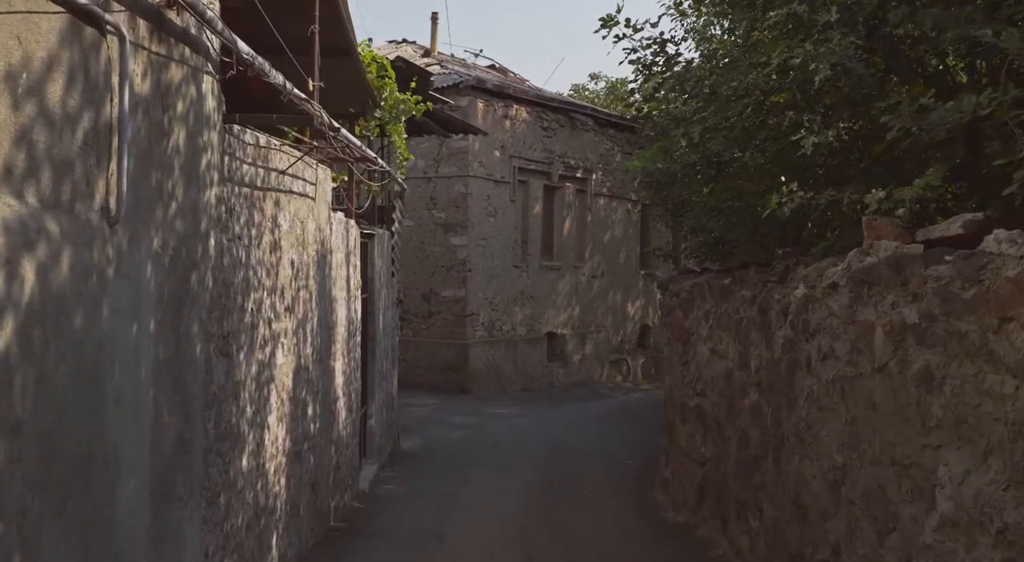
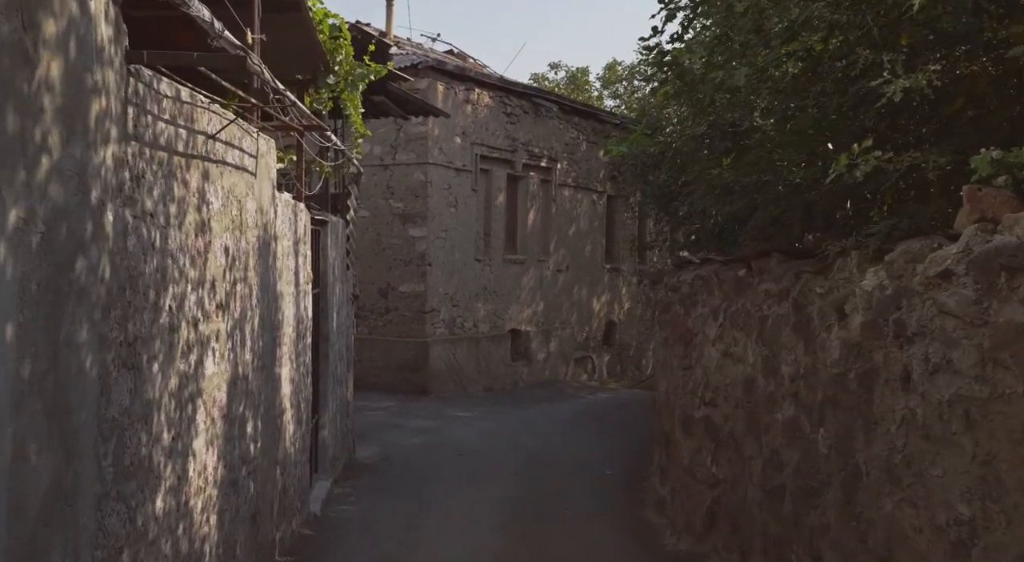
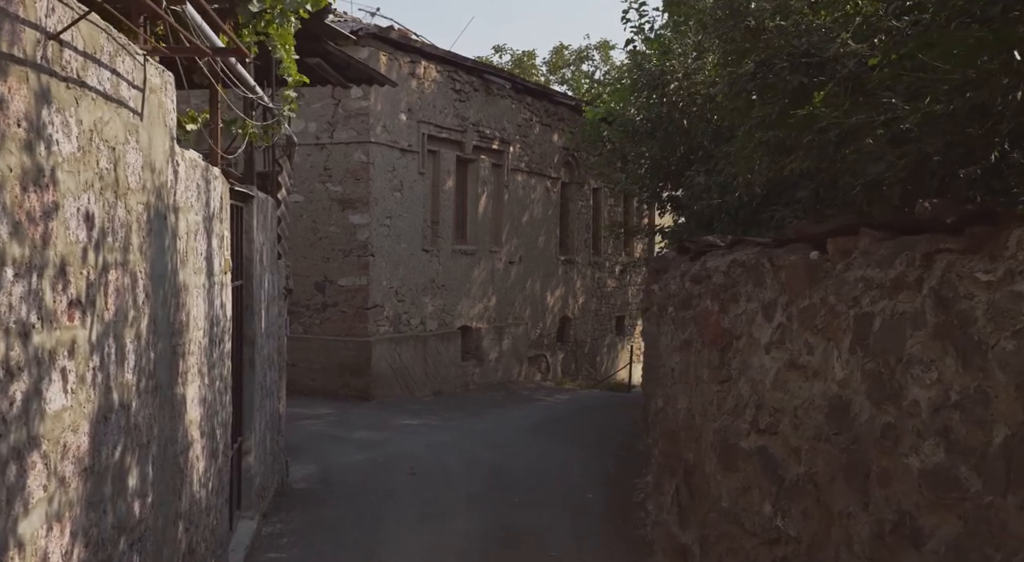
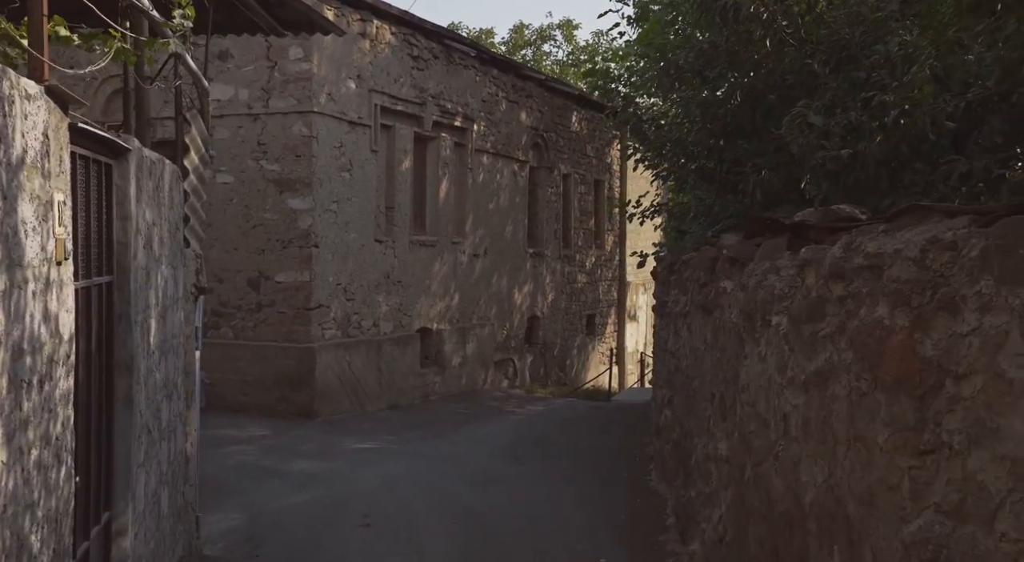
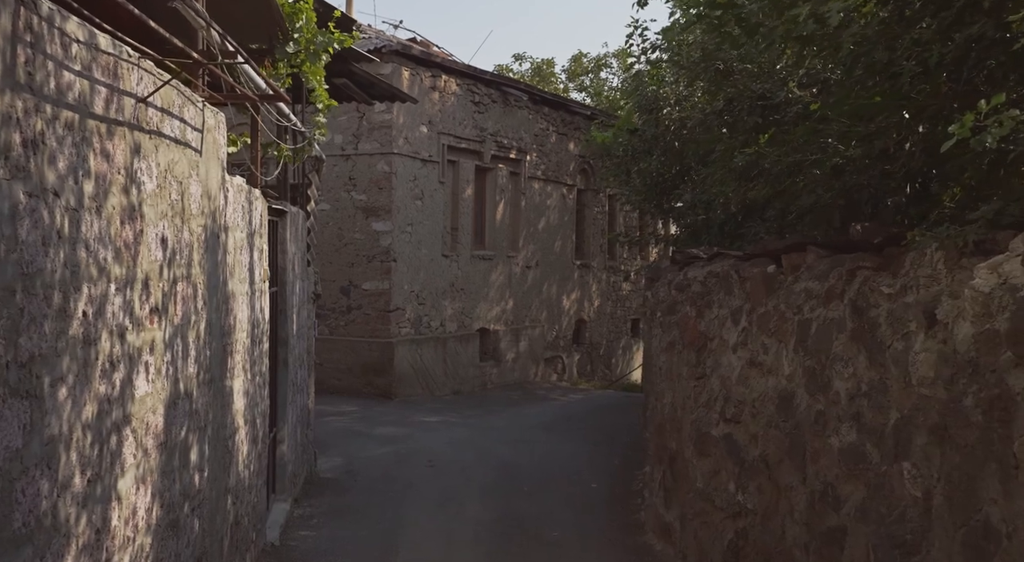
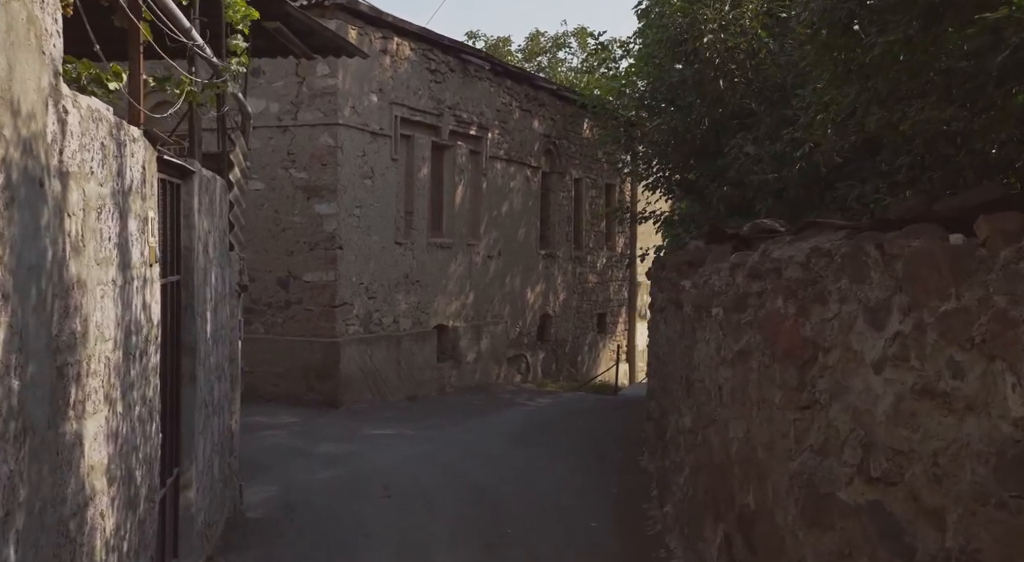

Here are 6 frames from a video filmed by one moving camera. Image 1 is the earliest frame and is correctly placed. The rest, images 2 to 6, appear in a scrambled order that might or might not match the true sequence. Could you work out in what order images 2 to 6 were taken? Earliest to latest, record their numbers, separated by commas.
2, 5, 3, 6, 4
